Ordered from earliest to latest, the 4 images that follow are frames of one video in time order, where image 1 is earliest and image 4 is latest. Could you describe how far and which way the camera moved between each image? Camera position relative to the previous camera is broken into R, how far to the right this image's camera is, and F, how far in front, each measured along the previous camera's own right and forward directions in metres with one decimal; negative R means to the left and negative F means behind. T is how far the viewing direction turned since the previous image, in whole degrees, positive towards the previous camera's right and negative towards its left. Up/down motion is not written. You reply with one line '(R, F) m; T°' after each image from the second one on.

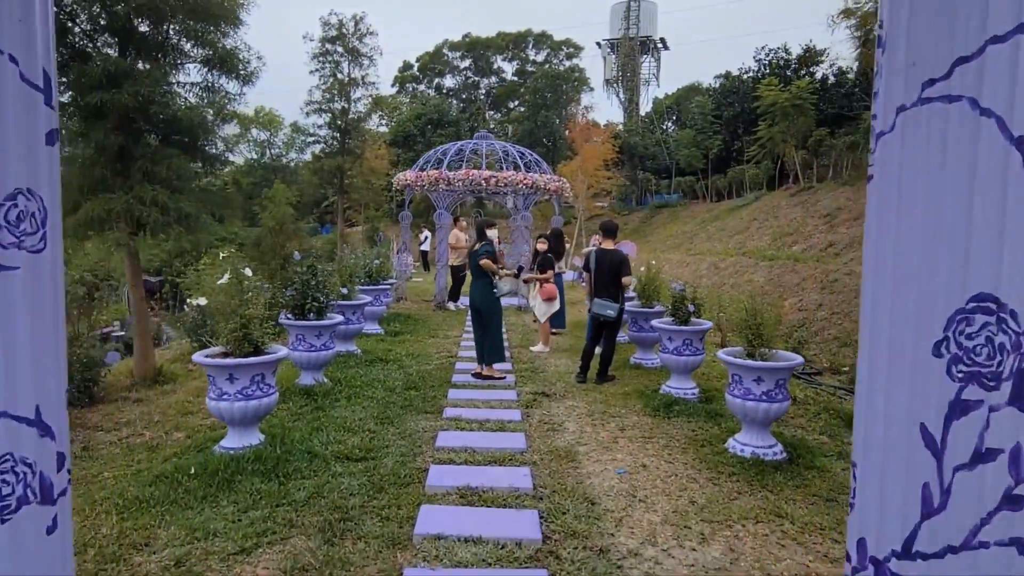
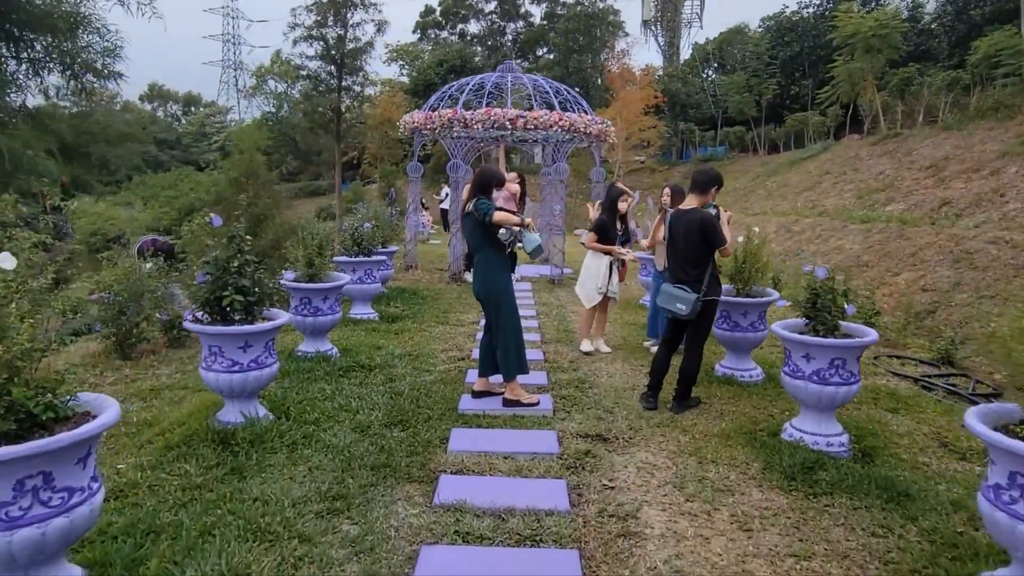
(-0.1, +2.1) m; -2°
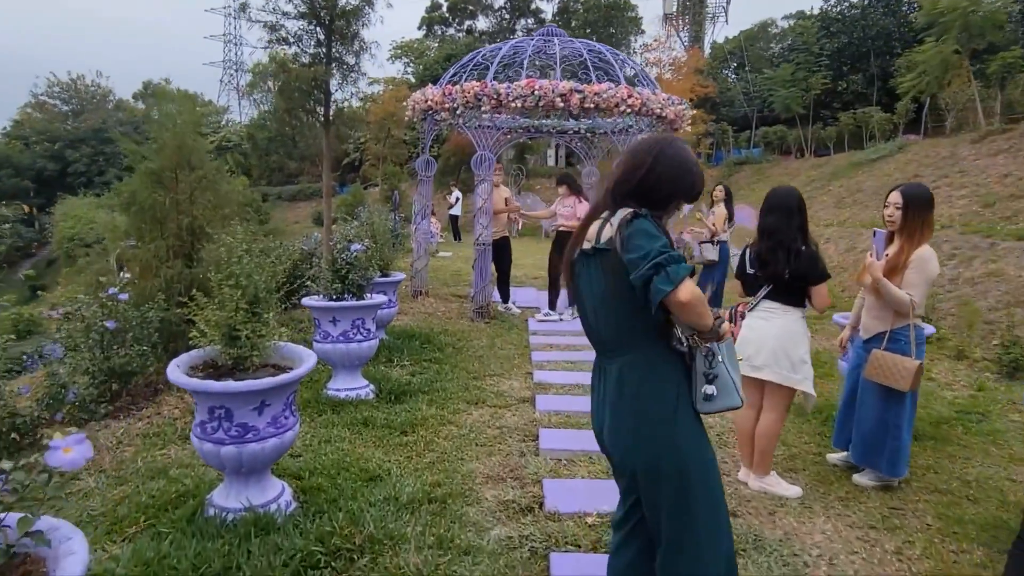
(-0.5, +2.5) m; 0°
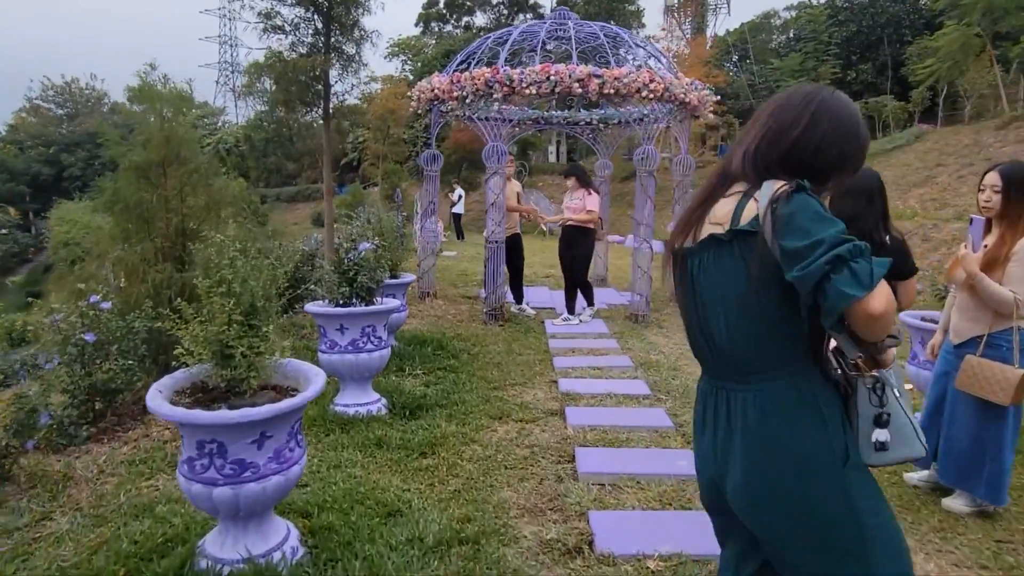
(-0.2, +0.4) m; 0°
